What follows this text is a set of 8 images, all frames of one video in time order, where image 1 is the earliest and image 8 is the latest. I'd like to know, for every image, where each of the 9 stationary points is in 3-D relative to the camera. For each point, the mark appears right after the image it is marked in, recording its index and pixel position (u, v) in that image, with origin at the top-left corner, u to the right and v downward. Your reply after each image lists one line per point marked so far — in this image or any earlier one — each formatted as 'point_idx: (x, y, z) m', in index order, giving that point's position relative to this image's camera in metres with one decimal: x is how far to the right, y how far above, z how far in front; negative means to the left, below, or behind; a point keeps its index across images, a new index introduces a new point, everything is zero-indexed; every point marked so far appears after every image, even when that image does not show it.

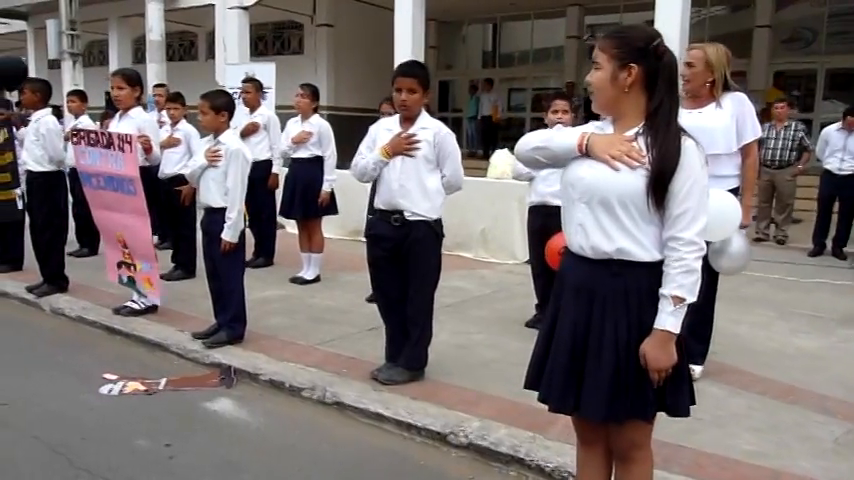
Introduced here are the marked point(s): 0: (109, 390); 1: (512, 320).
0: (-1.9, -0.9, +4.4) m
1: (+0.7, -0.7, +6.0) m
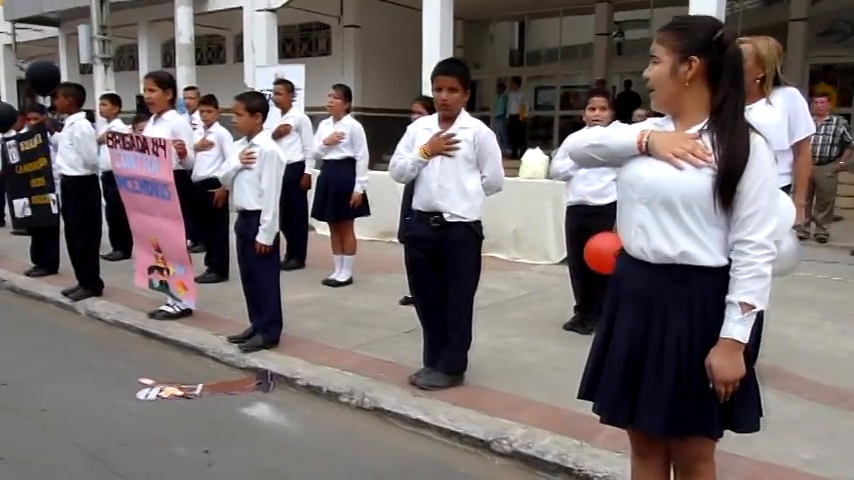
0: (-1.7, -0.9, +4.4) m
1: (+1.0, -0.7, +5.9) m
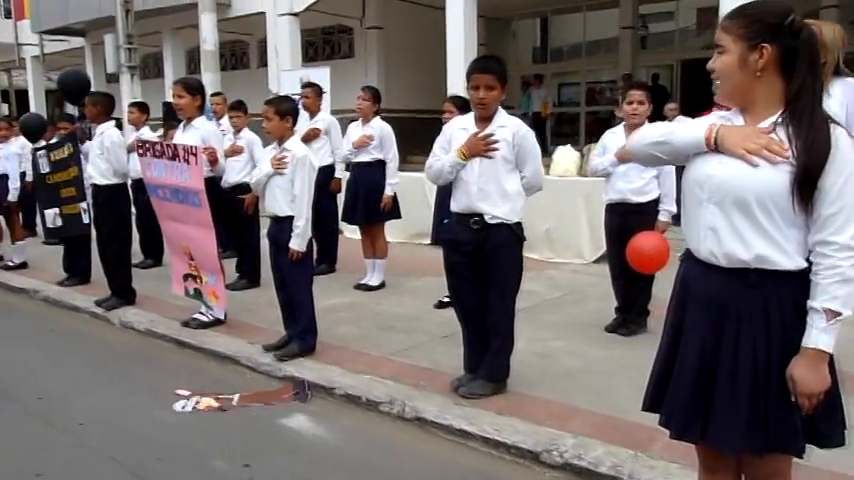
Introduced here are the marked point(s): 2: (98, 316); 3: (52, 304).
0: (-1.5, -1.0, +4.3) m
1: (+1.3, -0.7, +5.7) m
2: (-2.8, -0.7, +6.2) m
3: (-3.5, -0.6, +6.9) m
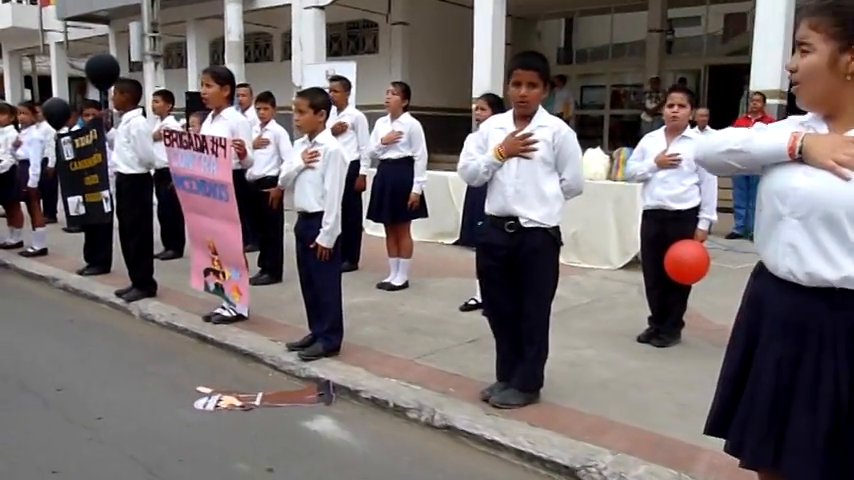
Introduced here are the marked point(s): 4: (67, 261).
0: (-1.3, -1.0, +4.2) m
1: (+1.5, -0.7, +5.5) m
2: (-2.6, -0.6, +6.2) m
3: (-3.3, -0.5, +6.8) m
4: (-3.9, -0.2, +7.9) m
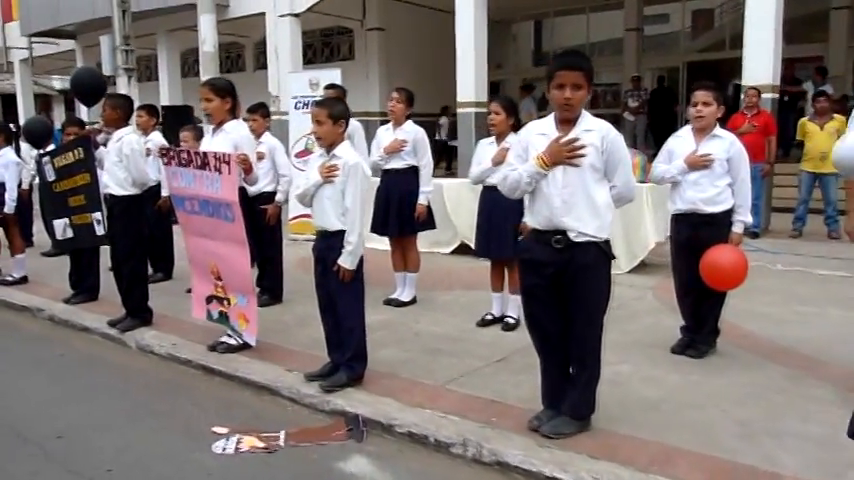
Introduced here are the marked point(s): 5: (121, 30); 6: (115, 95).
0: (-1.1, -1.1, +3.9) m
1: (+1.6, -0.8, +5.3) m
2: (-2.5, -0.8, +5.7) m
3: (-3.2, -0.7, +6.3) m
4: (-3.9, -0.5, +7.5) m
5: (-5.3, +3.7, +12.7) m
6: (-2.5, +1.1, +5.7) m
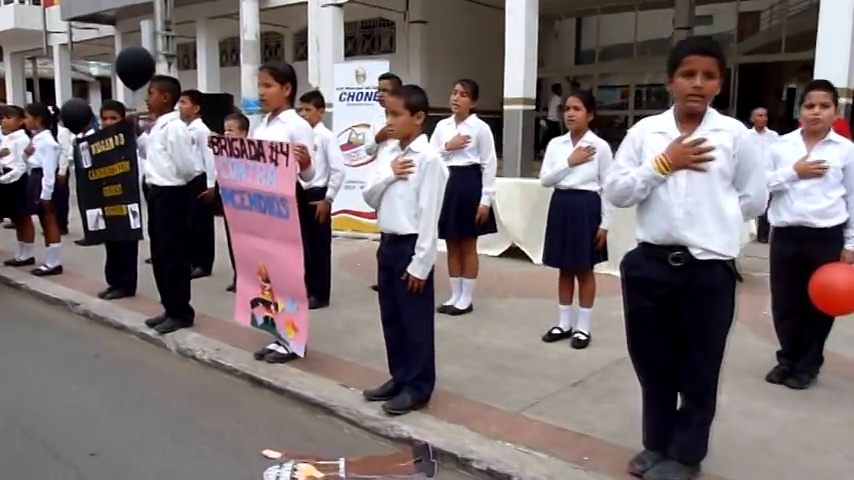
0: (-0.7, -1.1, +3.4) m
1: (+2.0, -0.9, +4.7) m
2: (-2.0, -0.7, +5.3) m
3: (-2.7, -0.7, +6.0) m
4: (-3.3, -0.4, +7.1) m
5: (-4.5, +3.8, +12.3) m
6: (-2.0, +1.2, +5.3) m
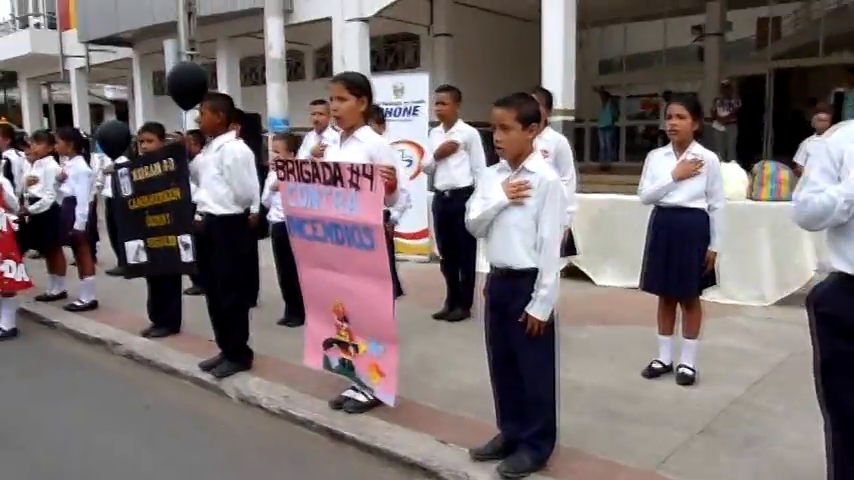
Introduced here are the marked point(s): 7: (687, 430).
0: (-0.2, -1.3, +2.9) m
1: (+2.6, -1.0, +4.1) m
2: (-1.5, -1.0, +4.8) m
3: (-2.1, -0.9, +5.5) m
4: (-2.7, -0.7, +6.6) m
5: (-3.9, +3.4, +11.9) m
6: (-1.4, +1.0, +4.8) m
7: (+1.4, -1.0, +3.9) m
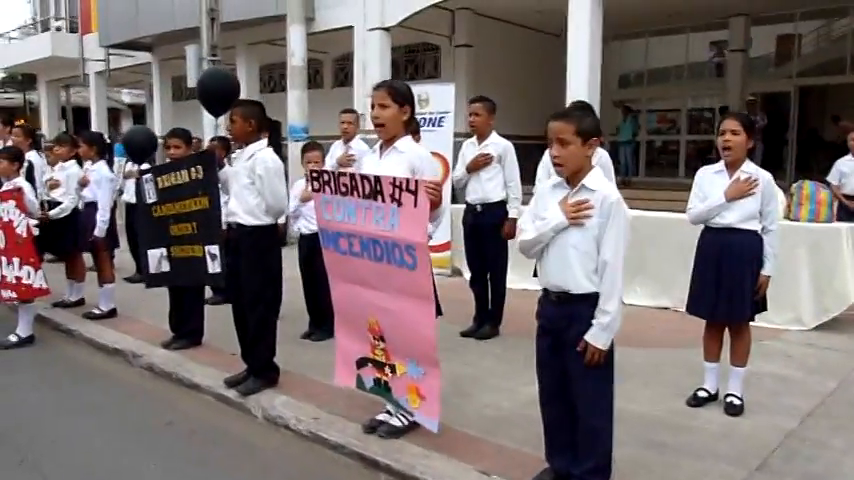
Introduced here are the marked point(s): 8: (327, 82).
0: (0.0, -1.3, +2.6) m
1: (+2.8, -1.1, +3.9) m
2: (-1.2, -1.0, +4.6) m
3: (-1.9, -1.0, +5.3) m
4: (-2.5, -0.8, +6.4) m
5: (-3.5, +3.3, +11.8) m
6: (-1.2, +0.9, +4.6) m
7: (+1.6, -1.1, +3.6) m
8: (-2.4, +3.9, +18.0) m
